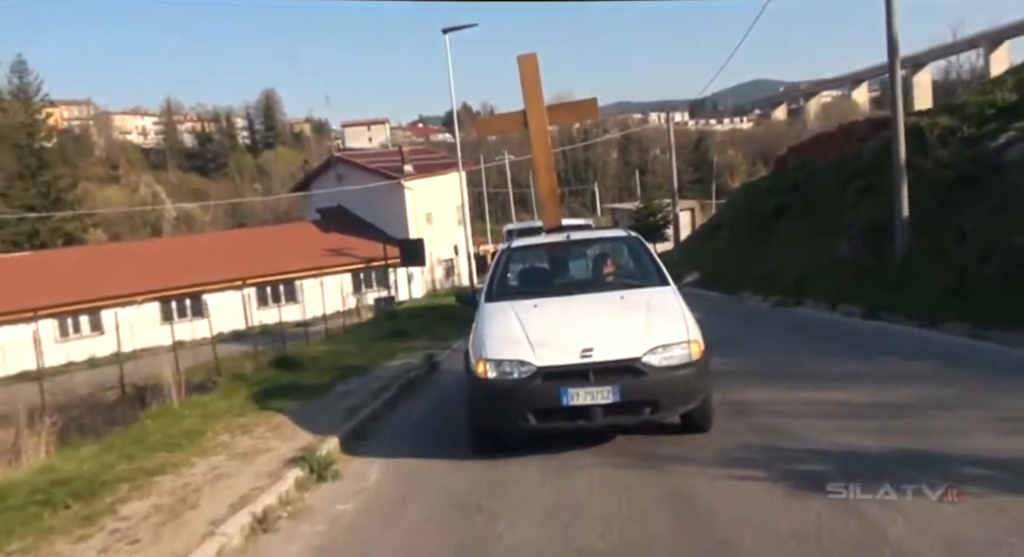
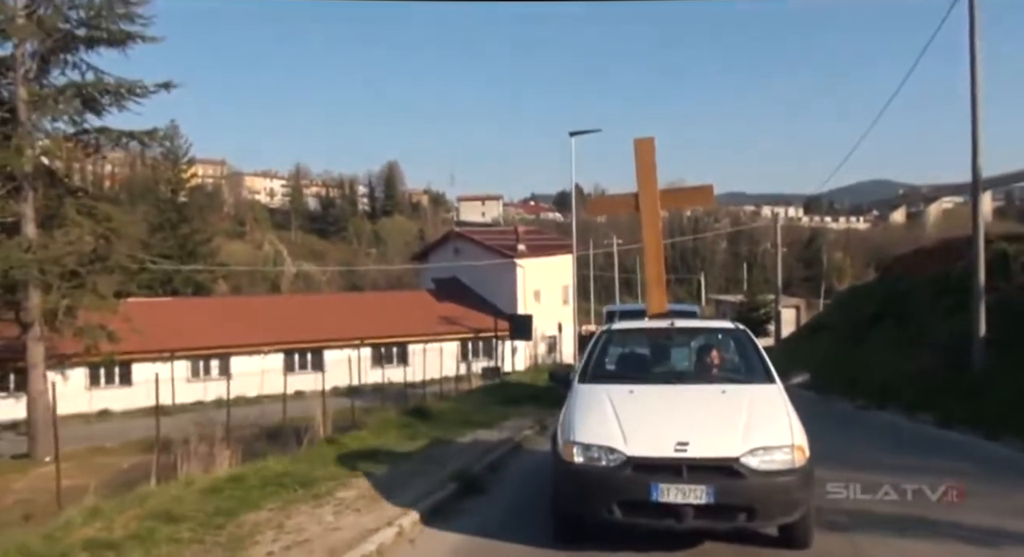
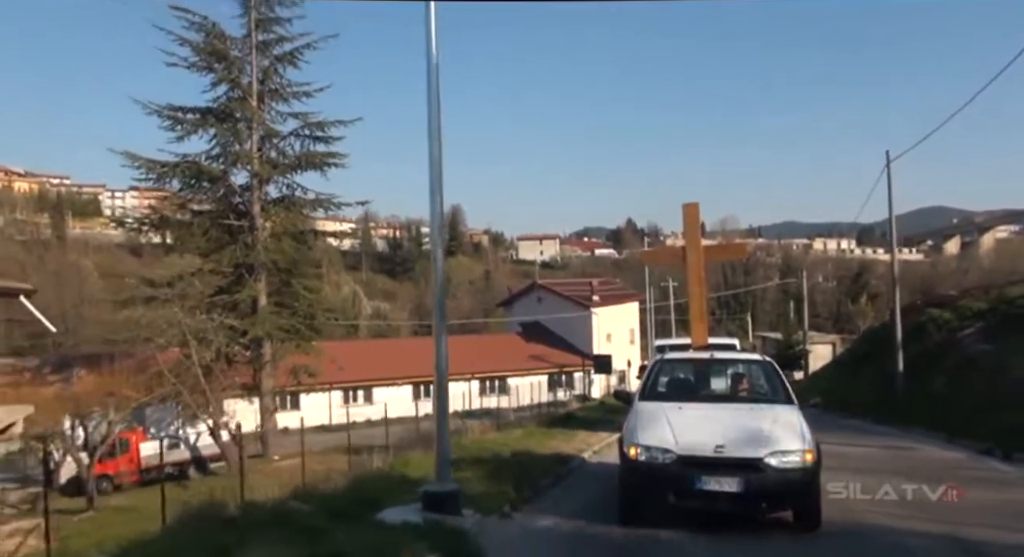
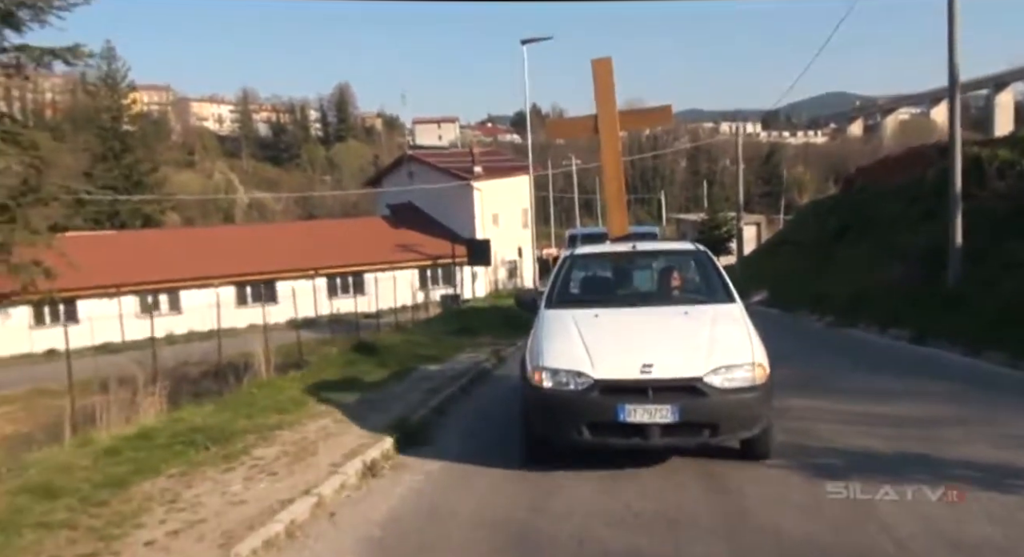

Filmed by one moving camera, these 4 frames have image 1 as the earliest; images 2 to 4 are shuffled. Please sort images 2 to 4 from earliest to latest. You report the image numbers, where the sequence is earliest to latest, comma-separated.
4, 2, 3
